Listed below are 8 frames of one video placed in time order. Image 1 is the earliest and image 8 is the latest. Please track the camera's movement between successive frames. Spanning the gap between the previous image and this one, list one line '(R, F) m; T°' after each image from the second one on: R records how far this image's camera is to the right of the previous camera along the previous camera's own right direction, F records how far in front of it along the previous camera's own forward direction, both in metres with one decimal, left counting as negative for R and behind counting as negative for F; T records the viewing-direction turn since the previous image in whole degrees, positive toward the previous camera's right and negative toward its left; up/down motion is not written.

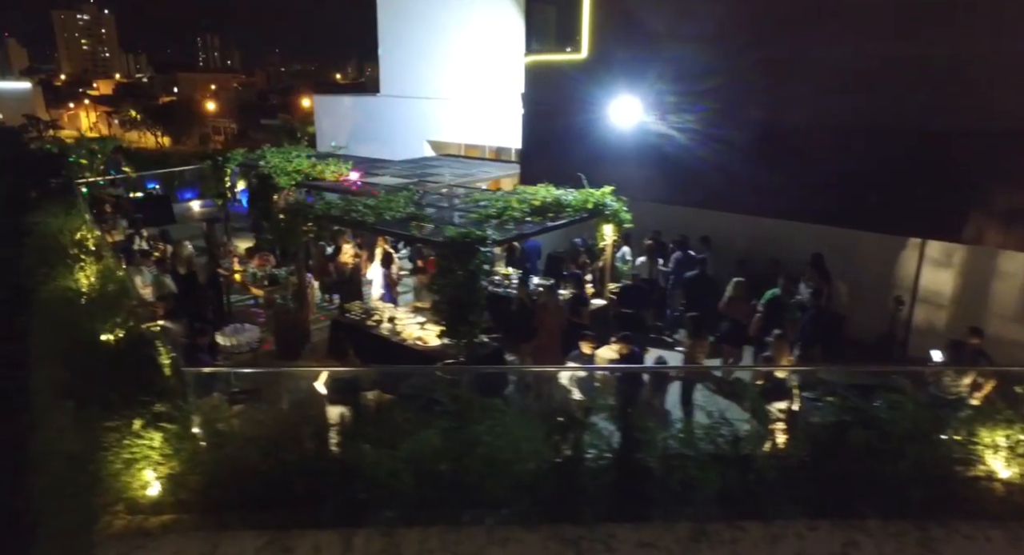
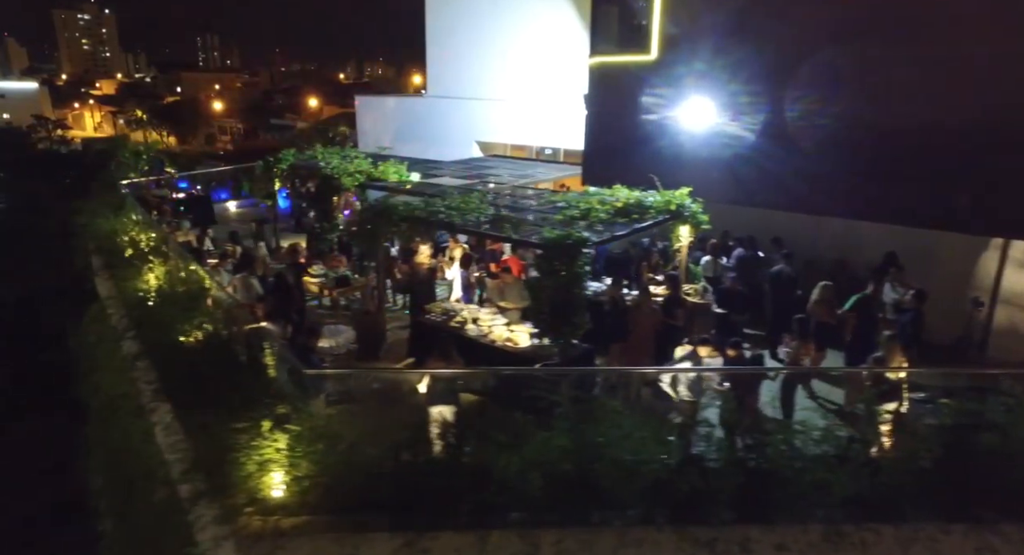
(-0.9, 0.0) m; -1°
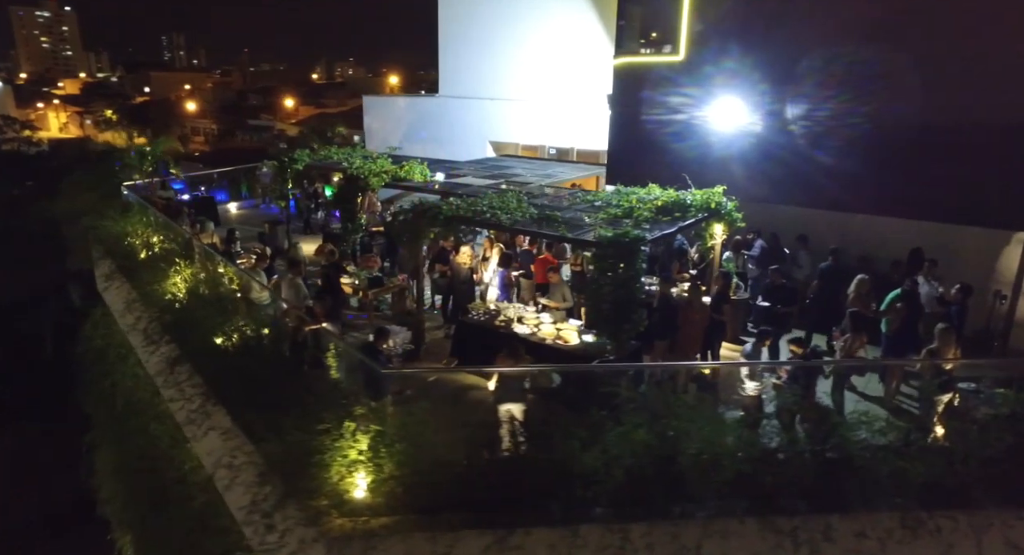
(-0.7, 0.0) m; +2°
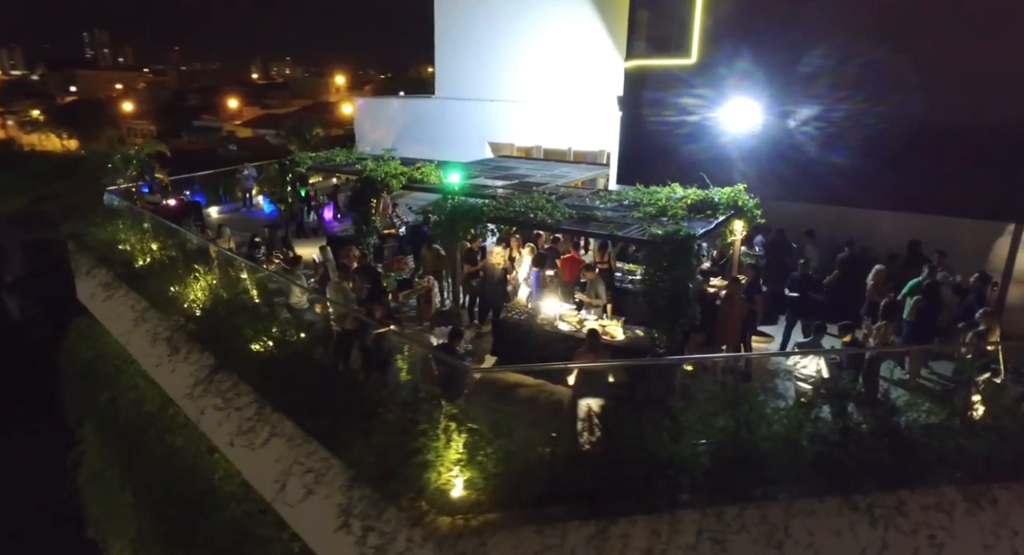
(-0.9, 0.0) m; +4°
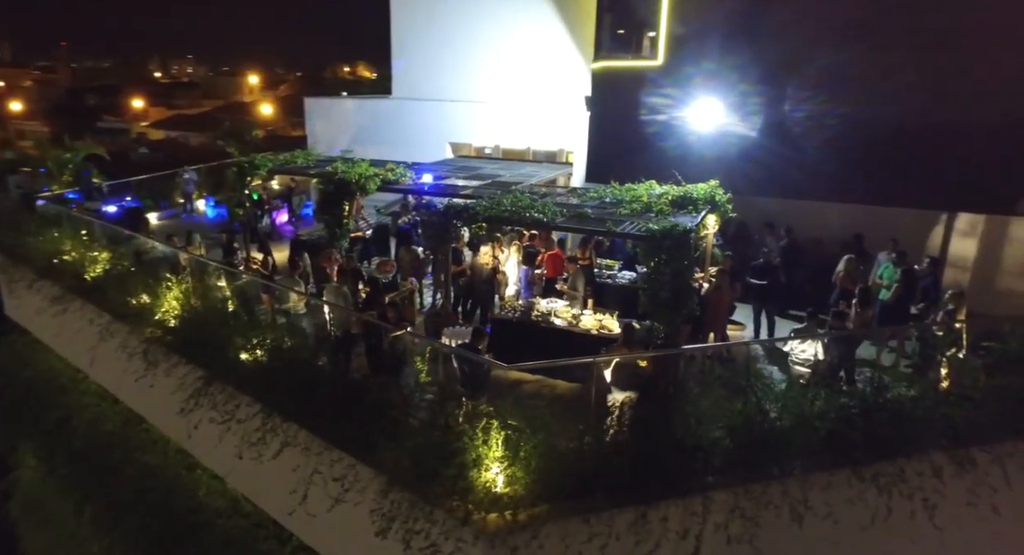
(-0.6, 0.0) m; +6°
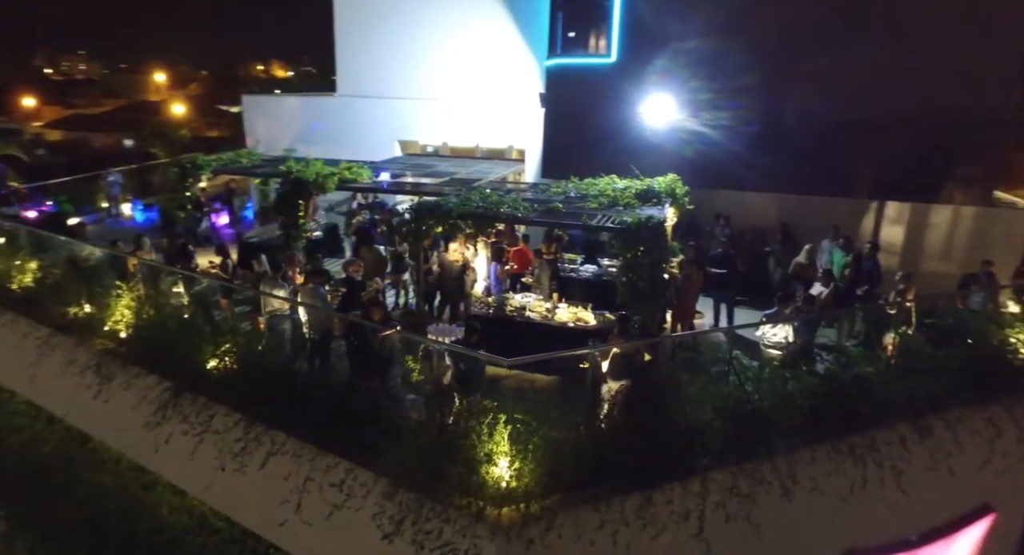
(-0.4, 0.0) m; +6°
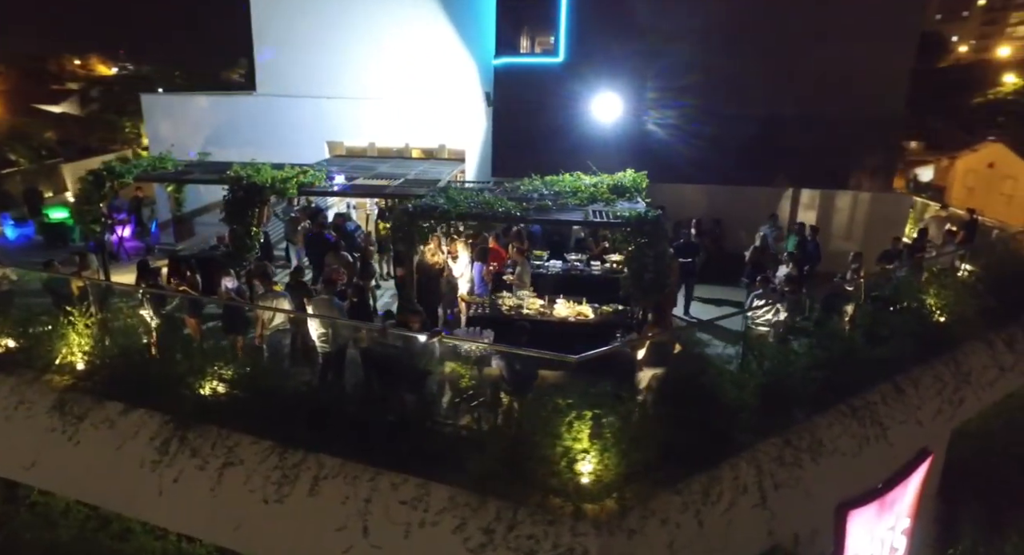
(-1.2, +0.1) m; +11°
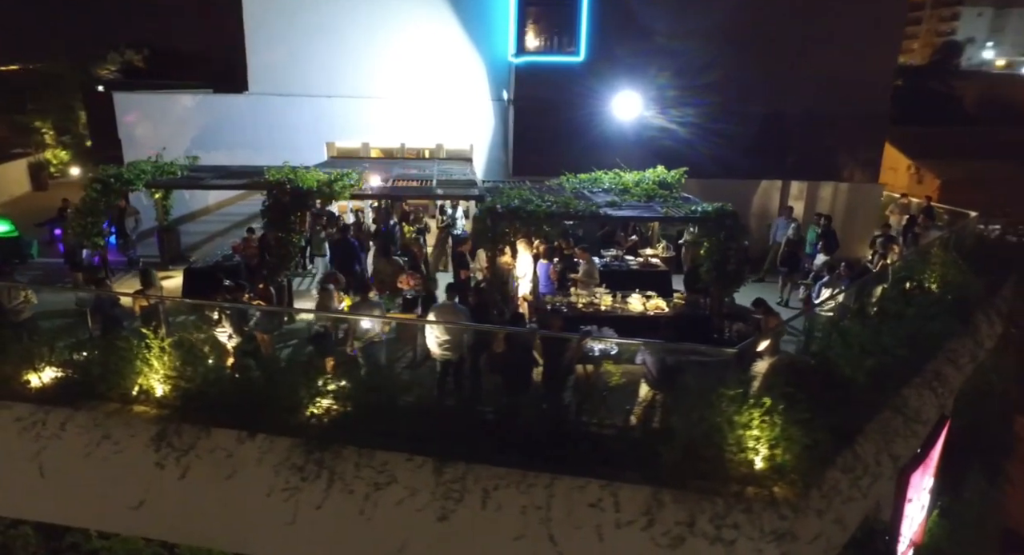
(-1.7, +0.1) m; +7°
